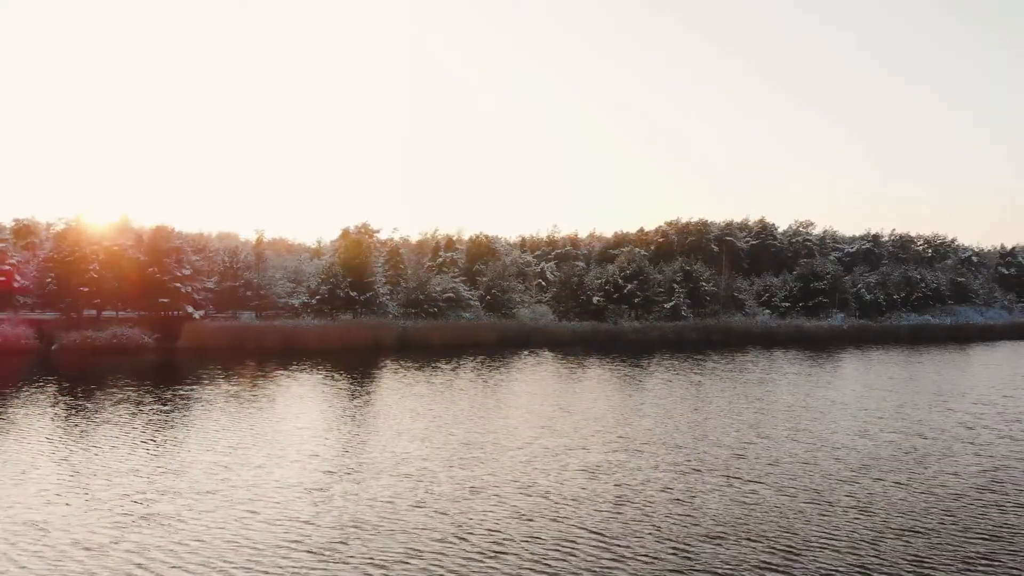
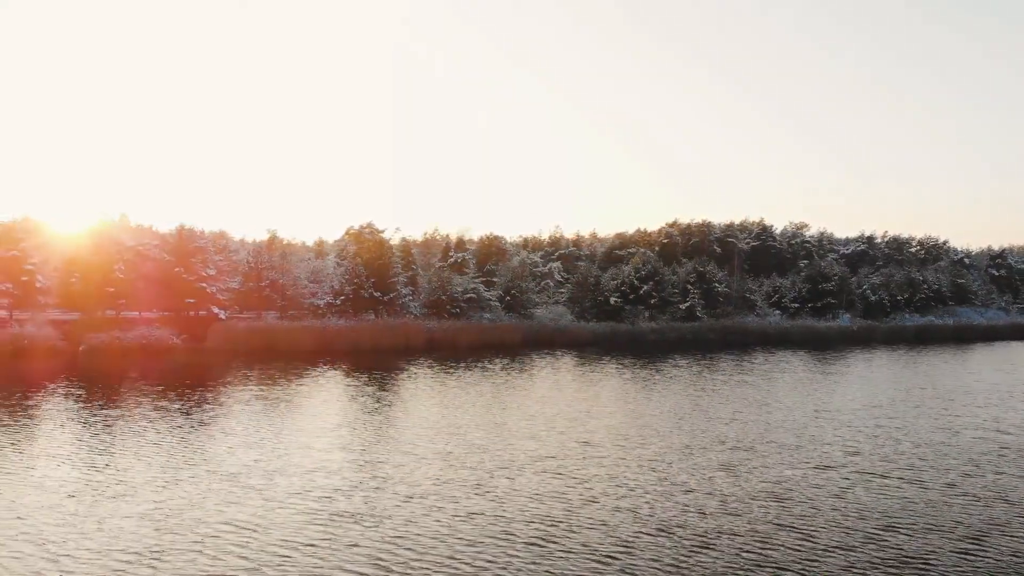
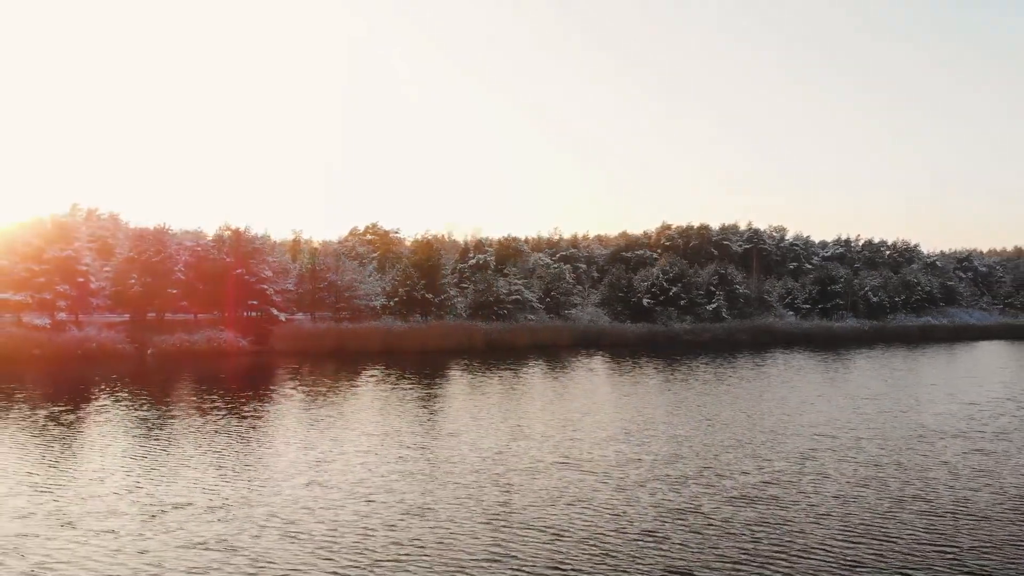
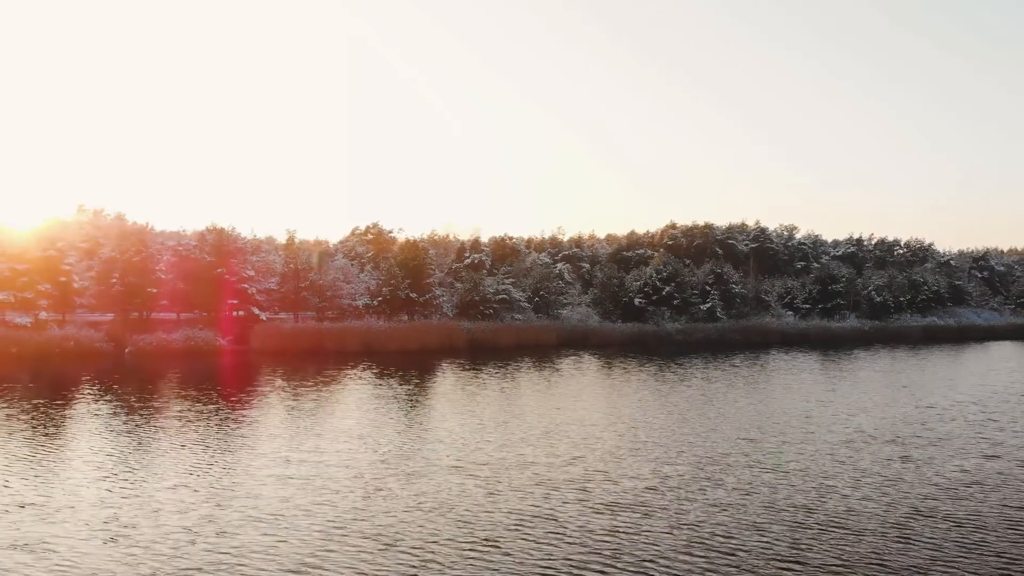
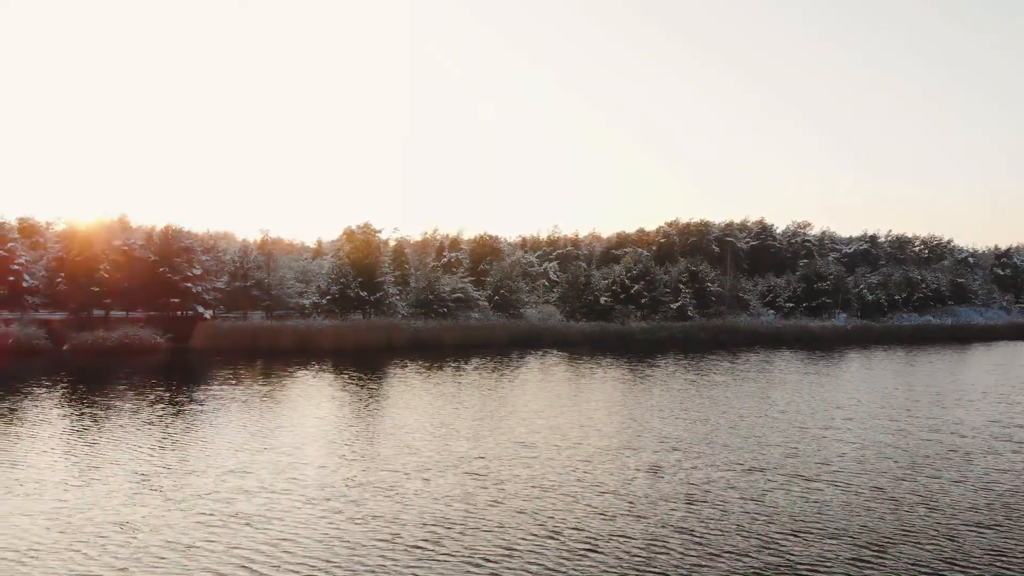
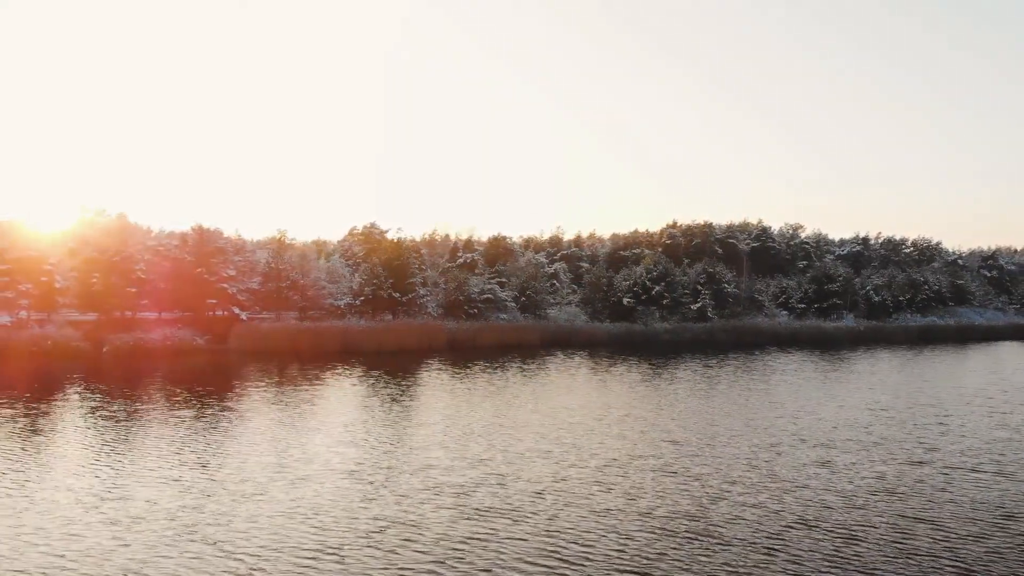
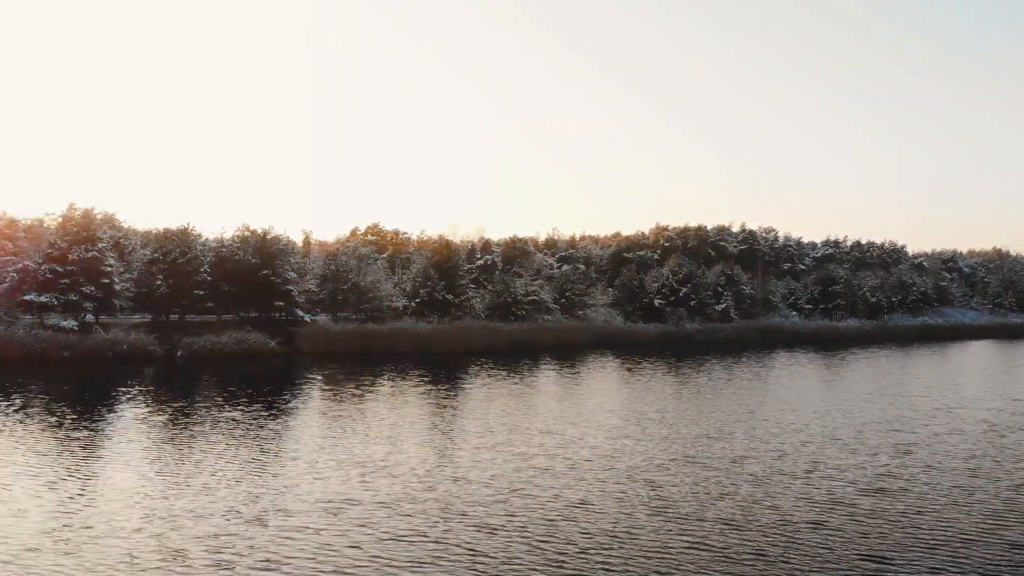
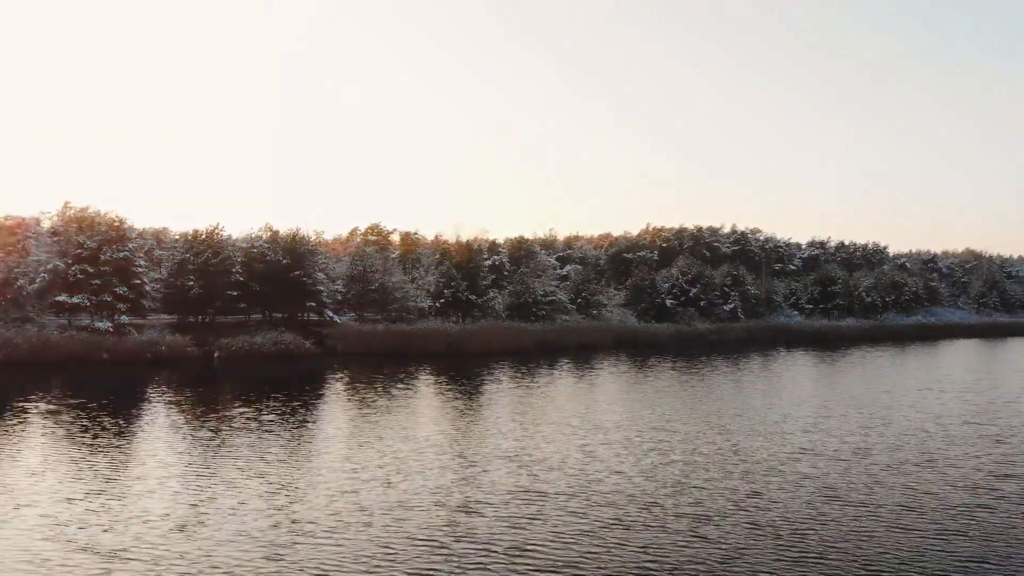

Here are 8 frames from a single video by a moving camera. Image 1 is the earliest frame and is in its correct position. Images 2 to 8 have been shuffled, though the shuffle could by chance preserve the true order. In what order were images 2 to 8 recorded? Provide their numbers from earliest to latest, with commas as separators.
5, 2, 6, 4, 3, 7, 8
